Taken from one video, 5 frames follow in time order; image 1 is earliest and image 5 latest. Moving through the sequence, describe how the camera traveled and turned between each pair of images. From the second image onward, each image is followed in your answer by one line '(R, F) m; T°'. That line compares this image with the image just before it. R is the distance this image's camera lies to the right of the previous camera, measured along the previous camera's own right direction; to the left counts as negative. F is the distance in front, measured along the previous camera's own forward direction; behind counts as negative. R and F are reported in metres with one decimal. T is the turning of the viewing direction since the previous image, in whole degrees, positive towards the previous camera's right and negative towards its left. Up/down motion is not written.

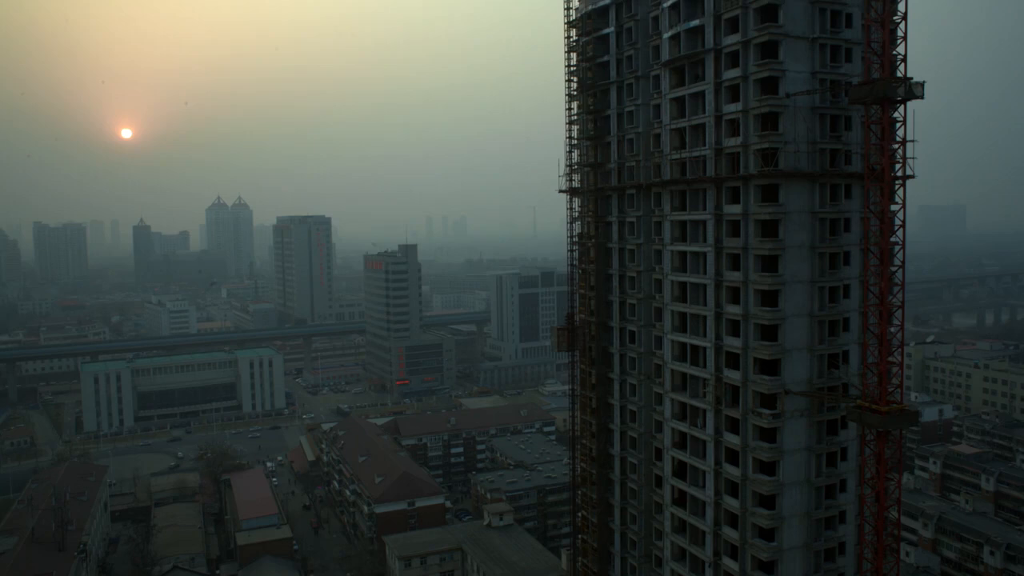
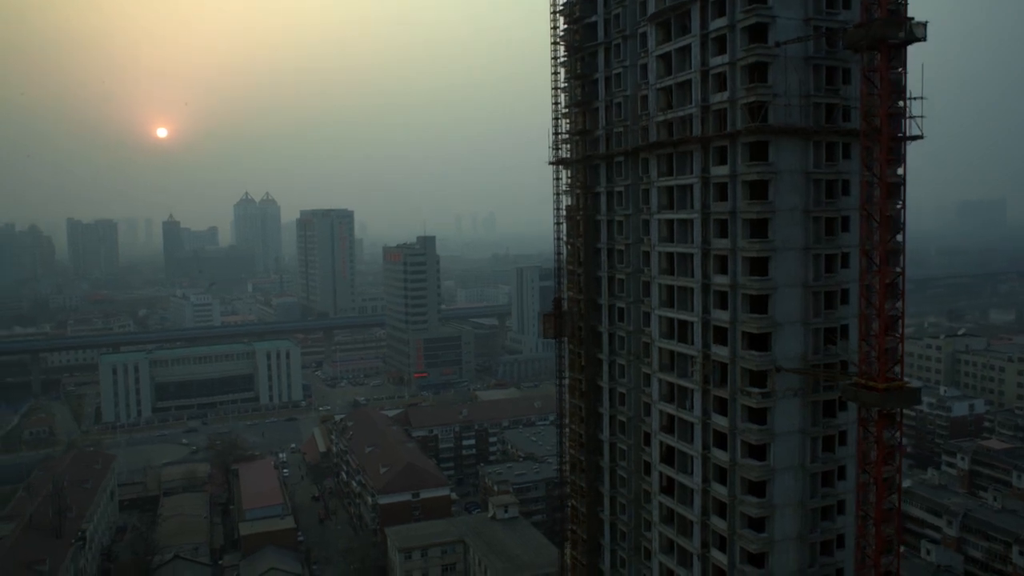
(+0.6, +0.6) m; -2°
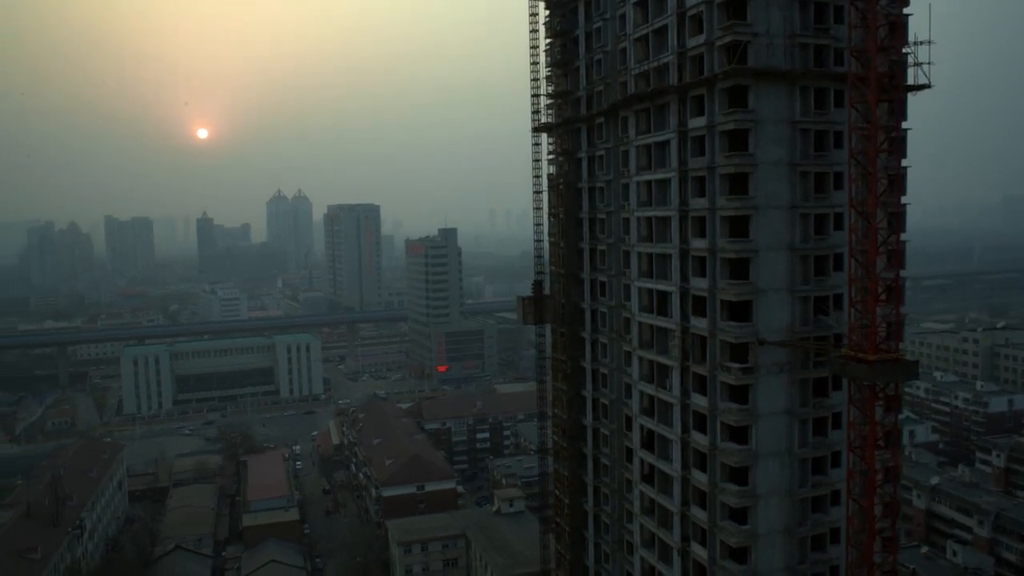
(+0.7, +0.7) m; -3°
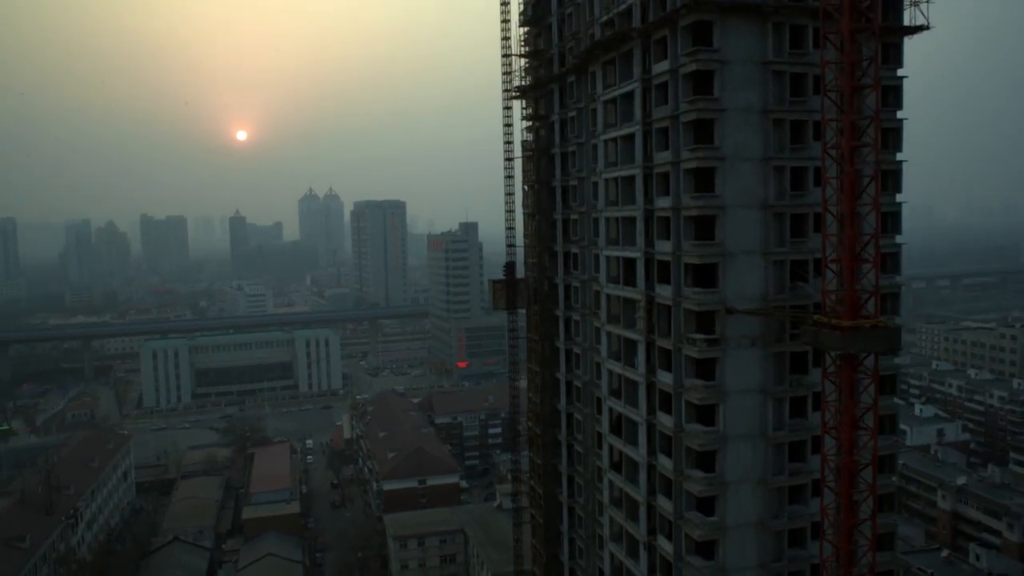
(+0.7, +0.6) m; -3°
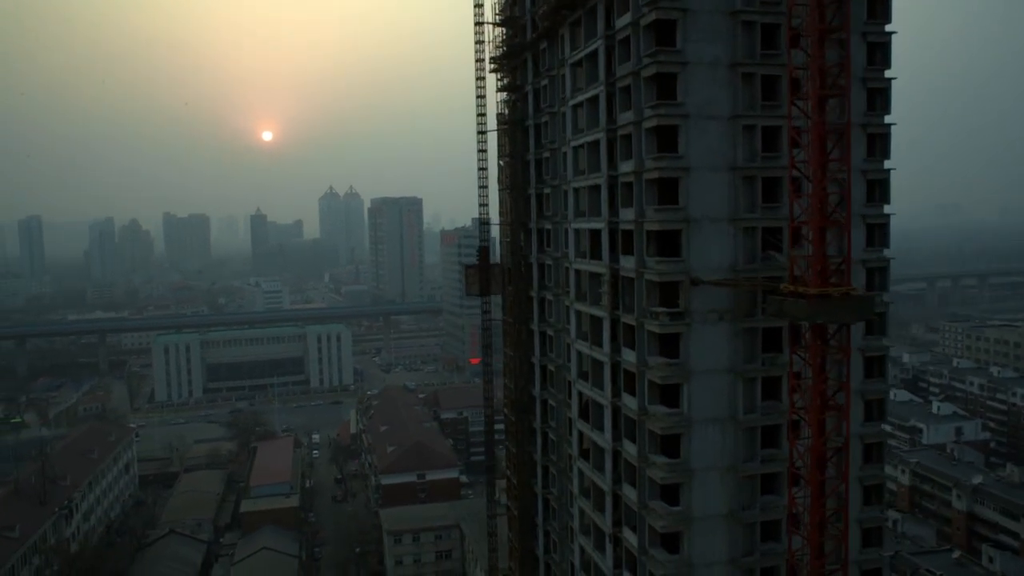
(+0.5, +0.4) m; -2°
